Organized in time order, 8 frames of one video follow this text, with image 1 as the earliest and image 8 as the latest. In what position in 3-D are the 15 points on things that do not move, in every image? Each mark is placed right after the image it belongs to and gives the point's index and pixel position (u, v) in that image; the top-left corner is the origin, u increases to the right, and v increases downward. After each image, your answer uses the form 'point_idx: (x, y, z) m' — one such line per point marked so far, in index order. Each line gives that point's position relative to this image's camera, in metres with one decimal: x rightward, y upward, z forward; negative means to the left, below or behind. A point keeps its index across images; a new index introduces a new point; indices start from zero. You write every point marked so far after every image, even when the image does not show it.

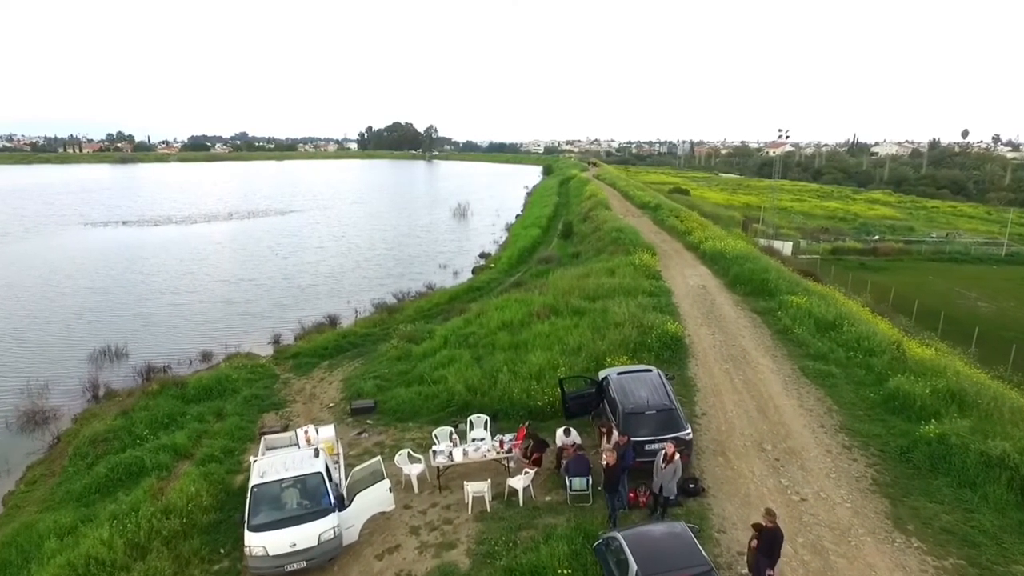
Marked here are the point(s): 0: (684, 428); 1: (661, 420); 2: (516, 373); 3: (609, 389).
0: (+3.8, -3.1, +13.9) m
1: (+3.3, -3.0, +14.0) m
2: (+0.1, -2.6, +19.4) m
3: (+2.5, -2.5, +15.9) m
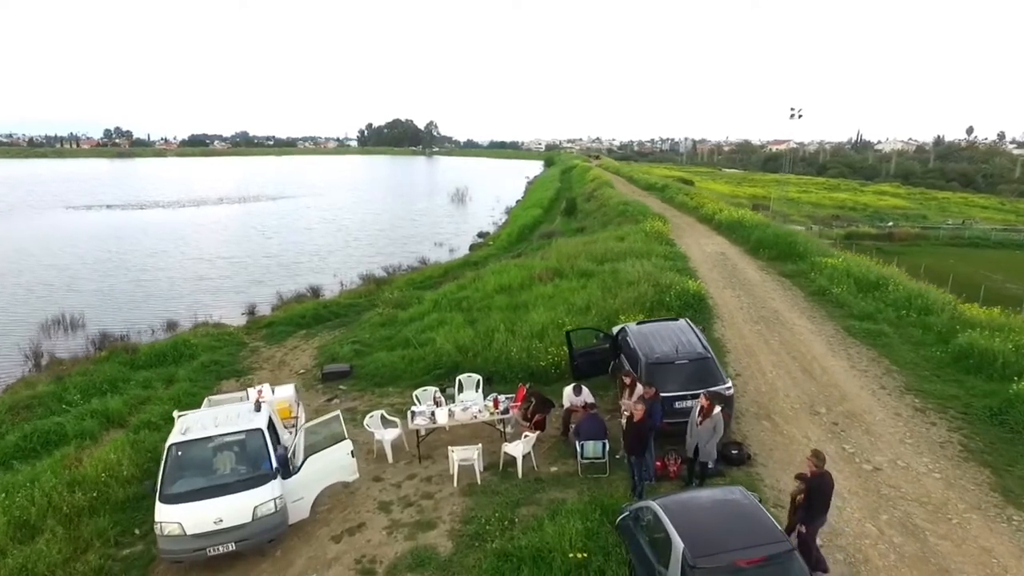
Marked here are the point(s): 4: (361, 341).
0: (+3.8, -1.7, +11.2) m
1: (+3.3, -1.5, +11.2) m
2: (0.0, -1.2, +16.7) m
3: (+2.4, -1.1, +13.1) m
4: (-4.7, -1.6, +19.3) m
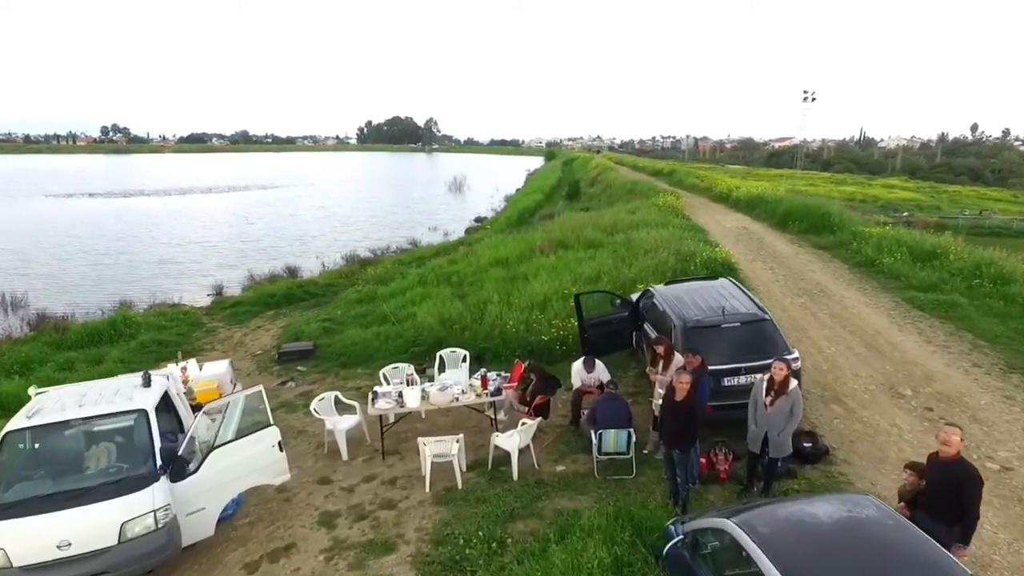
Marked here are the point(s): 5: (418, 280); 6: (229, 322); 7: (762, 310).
0: (+3.7, -0.9, +8.4) m
1: (+3.2, -0.7, +8.4) m
2: (0.0, -0.4, +13.9) m
3: (+2.3, -0.3, +10.3) m
4: (-4.7, -0.8, +16.5) m
5: (-2.8, +0.2, +18.7) m
6: (-8.5, -1.0, +18.7) m
7: (+3.5, -0.3, +8.8) m
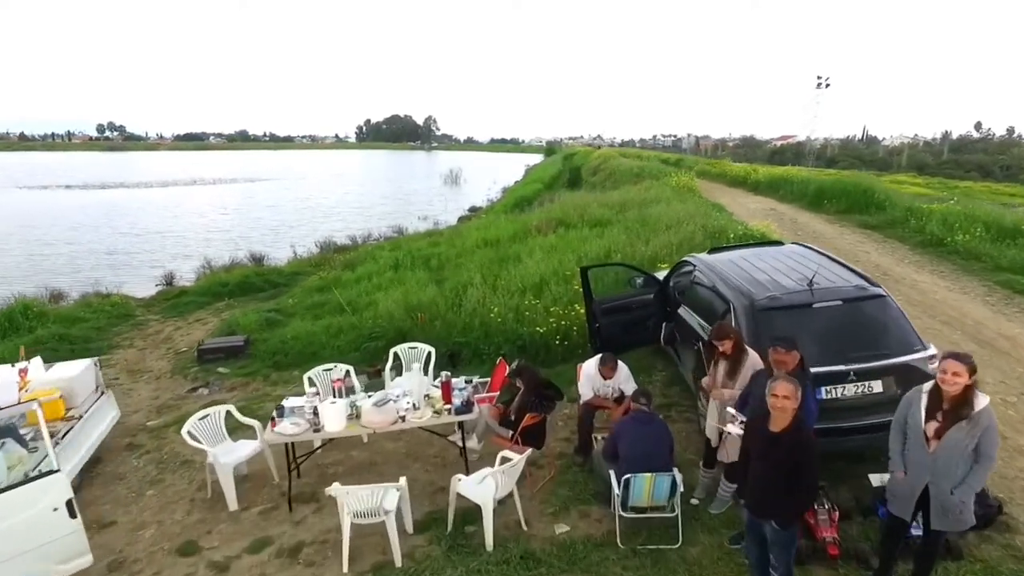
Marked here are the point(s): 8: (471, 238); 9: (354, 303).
0: (+3.5, -0.5, +5.3) m
1: (+3.0, -0.4, +5.4) m
2: (-0.3, 0.0, +10.8) m
3: (+2.1, +0.1, +7.3) m
4: (-5.0, -0.5, +13.5) m
5: (-3.1, +0.6, +15.6) m
6: (-8.7, -0.6, +15.7) m
7: (+3.3, 0.0, +5.8) m
8: (-1.1, +1.4, +17.4) m
9: (-3.1, -0.3, +12.2) m
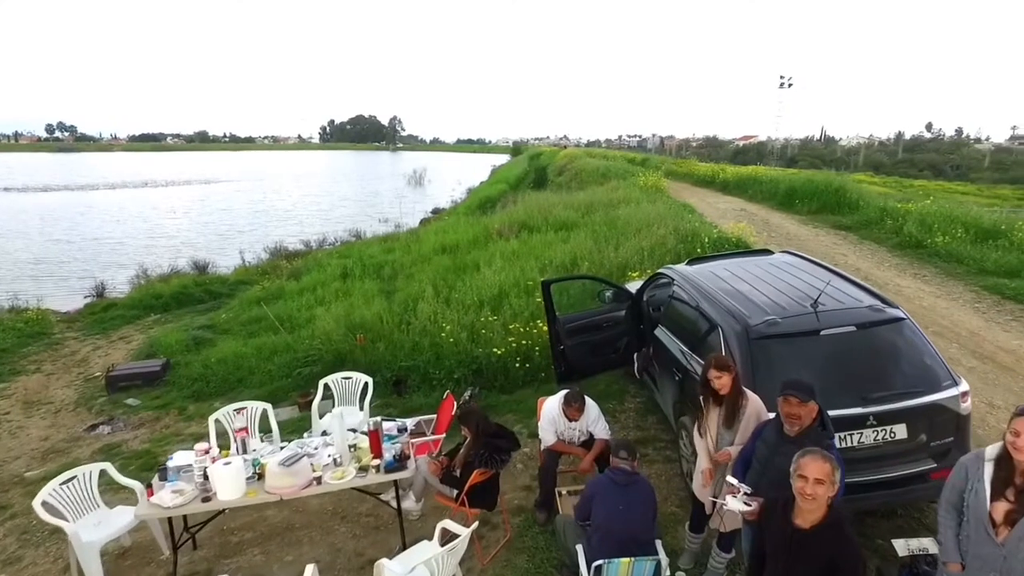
0: (+3.0, -0.7, +4.4) m
1: (+2.5, -0.5, +4.5) m
2: (-0.9, -0.2, +9.7) m
3: (+1.6, -0.1, +6.3) m
4: (-5.8, -0.7, +12.1) m
5: (-4.0, +0.3, +14.4) m
6: (-9.6, -1.0, +14.1) m
7: (+2.9, -0.1, +4.9) m
8: (-2.2, +1.2, +16.3) m
9: (-3.8, -0.5, +10.9) m
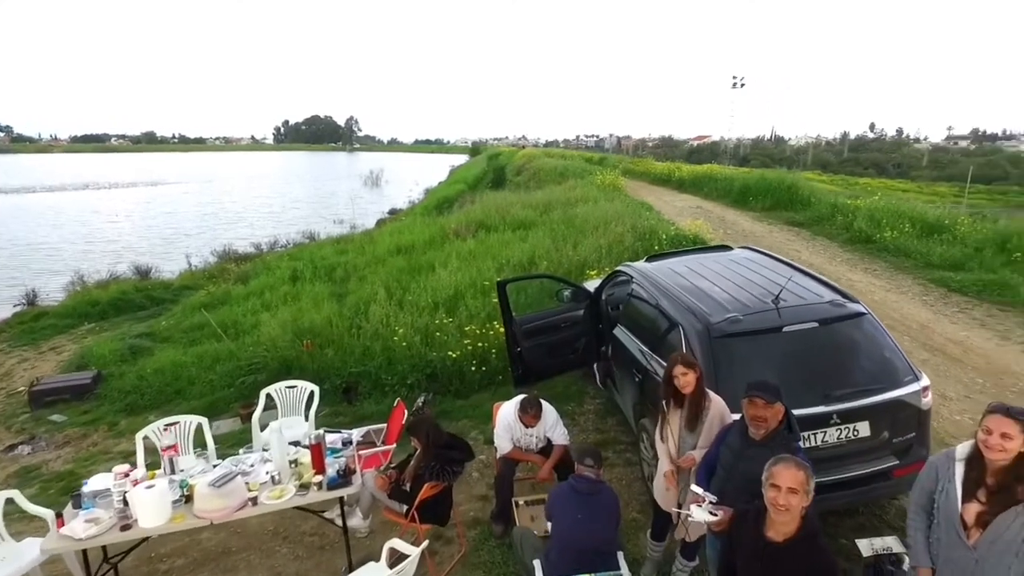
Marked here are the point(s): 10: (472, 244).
0: (+2.7, -0.6, +4.3) m
1: (+2.2, -0.5, +4.3) m
2: (-1.6, -0.2, +9.4) m
3: (+1.2, -0.1, +6.1) m
4: (-6.6, -0.8, +11.5) m
5: (-4.9, +0.3, +13.8) m
6: (-10.5, -1.1, +13.2) m
7: (+2.5, -0.1, +4.8) m
8: (-3.3, +1.1, +15.8) m
9: (-4.5, -0.6, +10.4) m
10: (-0.9, +0.9, +13.3) m
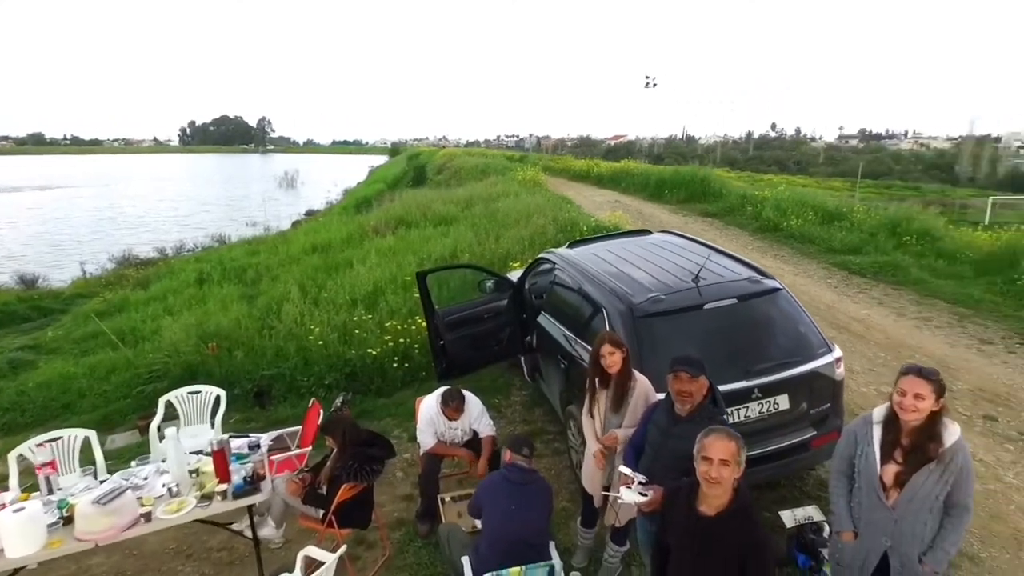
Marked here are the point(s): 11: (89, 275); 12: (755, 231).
0: (+2.2, -0.4, +4.4) m
1: (+1.7, -0.3, +4.4) m
2: (-2.7, -0.2, +8.9) m
3: (+0.4, +0.1, +6.0) m
4: (-7.9, -1.0, +10.4) m
5: (-6.6, +0.2, +13.0) m
6: (-12.0, -1.4, +11.7) m
7: (+1.9, +0.1, +4.9) m
8: (-5.2, +1.1, +15.2) m
9: (-5.8, -0.7, +9.6) m
10: (-2.5, +1.0, +12.9) m
11: (-13.3, +0.5, +19.8) m
12: (+5.7, +1.3, +14.7) m
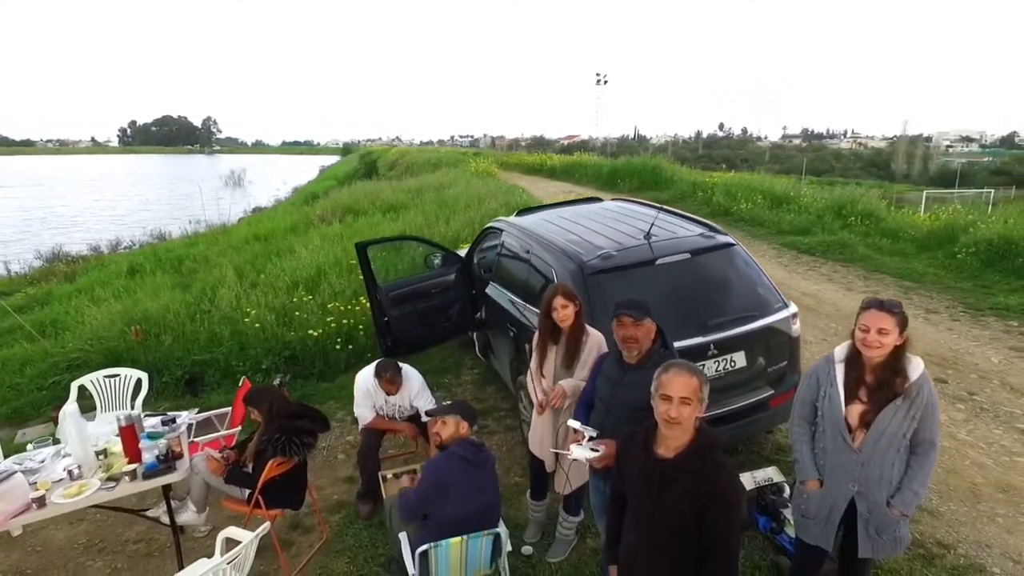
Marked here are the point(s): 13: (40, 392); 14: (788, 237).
0: (+1.8, -0.1, +4.3) m
1: (+1.3, 0.0, +4.2) m
2: (-3.4, 0.0, +8.4) m
3: (-0.1, +0.3, +5.8) m
4: (-8.6, -0.8, +9.6) m
5: (-7.5, +0.3, +12.2) m
6: (-12.8, -1.3, +10.6) m
7: (+1.5, +0.4, +4.7) m
8: (-6.3, +1.2, +14.5) m
9: (-6.5, -0.5, +8.9) m
10: (-3.5, +1.2, +12.4) m
11: (-14.7, +0.5, +18.5) m
12: (+4.6, +1.7, +14.8) m
13: (-5.1, -1.1, +6.7) m
14: (+5.4, +1.0, +12.2) m
